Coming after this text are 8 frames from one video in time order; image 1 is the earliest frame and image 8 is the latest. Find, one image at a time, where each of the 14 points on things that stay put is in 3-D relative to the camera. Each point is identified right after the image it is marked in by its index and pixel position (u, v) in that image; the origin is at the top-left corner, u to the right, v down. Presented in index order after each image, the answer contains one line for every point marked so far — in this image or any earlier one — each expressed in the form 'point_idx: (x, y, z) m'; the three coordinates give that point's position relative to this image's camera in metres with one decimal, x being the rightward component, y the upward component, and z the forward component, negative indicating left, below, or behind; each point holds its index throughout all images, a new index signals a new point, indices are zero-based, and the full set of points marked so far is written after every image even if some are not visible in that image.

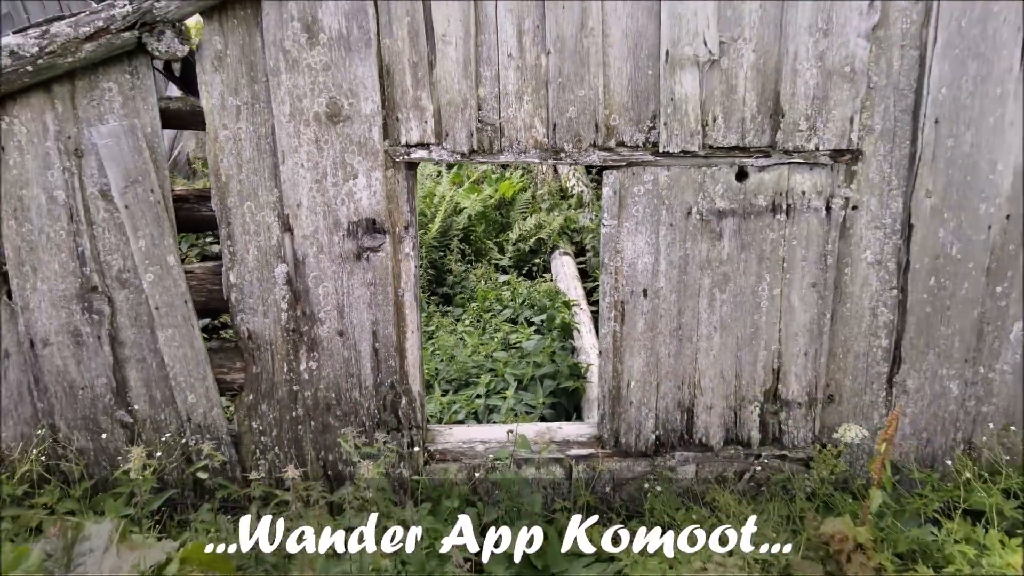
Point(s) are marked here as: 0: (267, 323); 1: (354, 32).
0: (-0.6, -0.1, +2.8) m
1: (-0.3, +0.5, +2.4) m
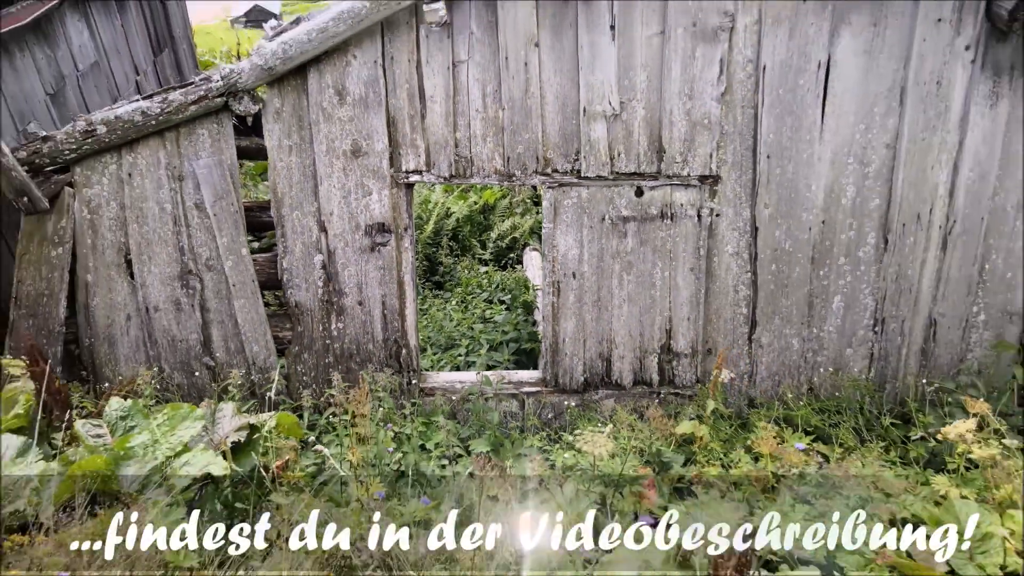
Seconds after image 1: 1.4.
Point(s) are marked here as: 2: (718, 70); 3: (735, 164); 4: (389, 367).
0: (-0.7, 0.0, +4.0) m
1: (-0.4, +0.6, +3.6) m
2: (+0.6, +0.6, +3.5) m
3: (+0.7, +0.4, +3.7) m
4: (-0.4, -0.3, +4.1) m
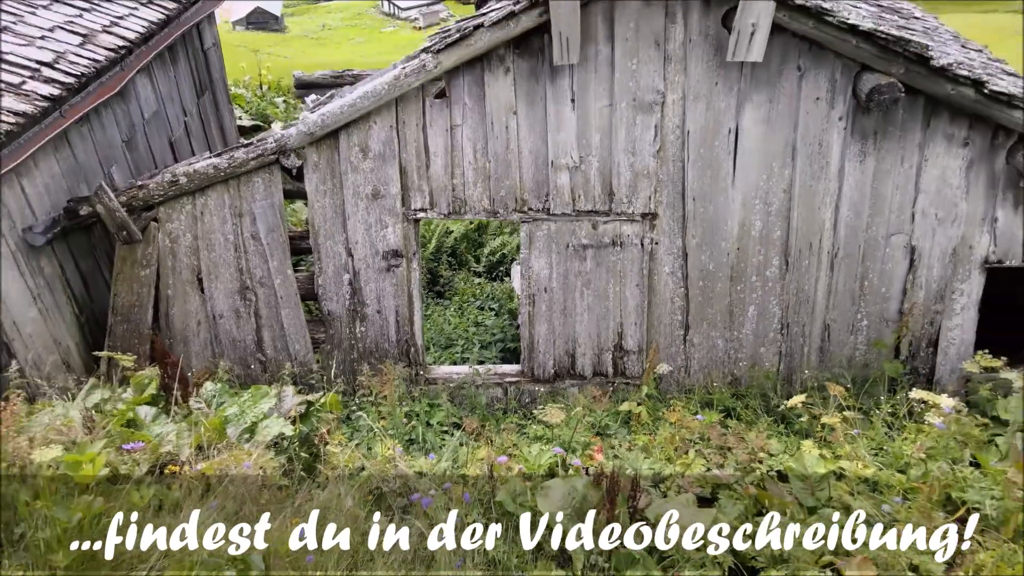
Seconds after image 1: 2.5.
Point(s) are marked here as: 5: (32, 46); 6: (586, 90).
0: (-0.7, -0.1, +5.1) m
1: (-0.5, +0.5, +4.7) m
2: (+0.6, +0.6, +4.6) m
3: (+0.6, +0.3, +4.8) m
4: (-0.5, -0.3, +5.2) m
5: (-2.0, +1.0, +4.8) m
6: (+0.3, +0.7, +4.5) m
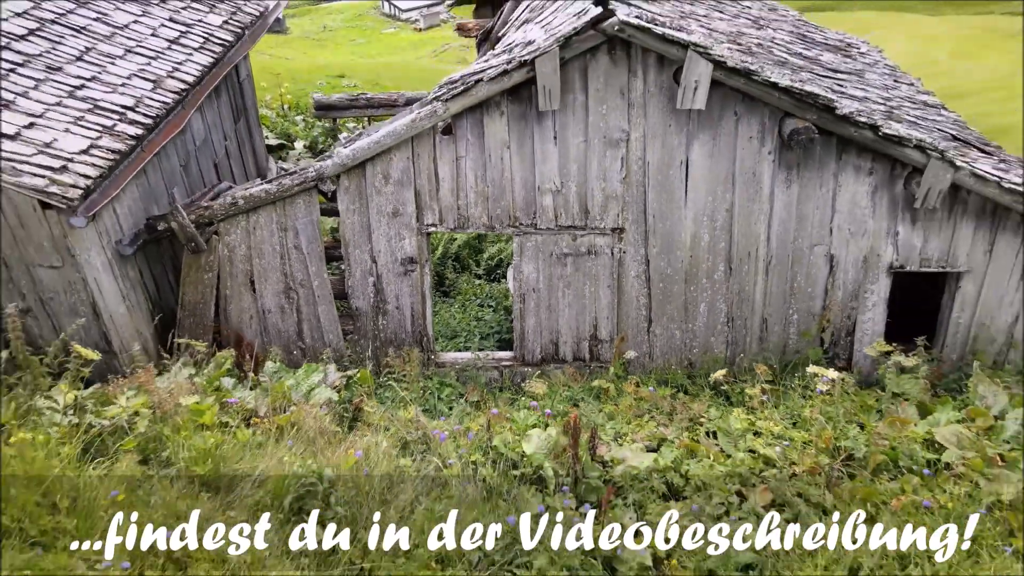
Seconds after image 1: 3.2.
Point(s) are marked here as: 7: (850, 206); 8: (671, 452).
0: (-0.8, -0.1, +6.2) m
1: (-0.5, +0.5, +5.8) m
2: (+0.5, +0.6, +5.7) m
3: (+0.6, +0.3, +5.9) m
4: (-0.5, -0.3, +6.3) m
5: (-2.0, +1.0, +6.0) m
6: (+0.3, +0.7, +5.6) m
7: (+1.6, +0.4, +5.7) m
8: (+0.6, -0.6, +4.4) m
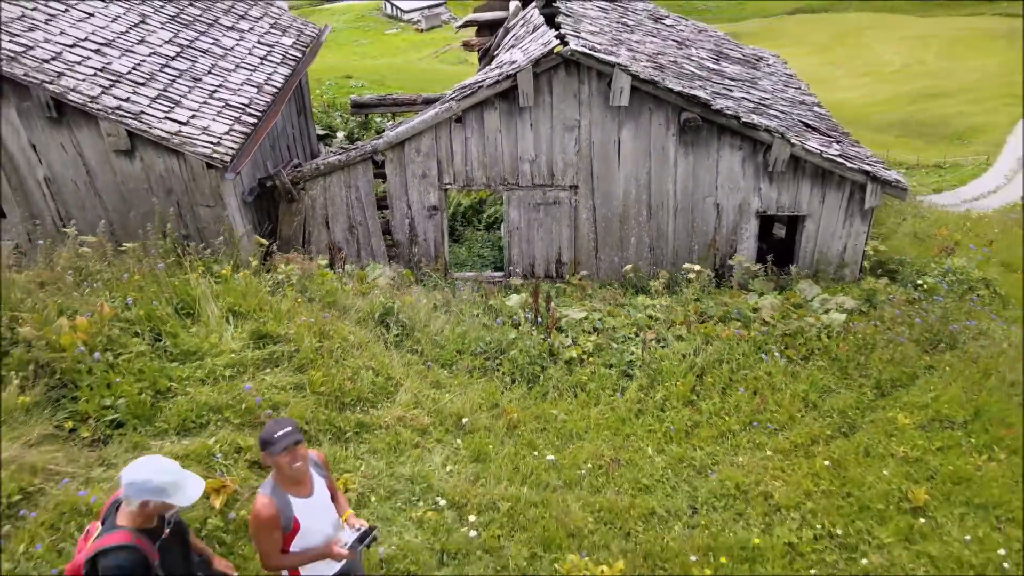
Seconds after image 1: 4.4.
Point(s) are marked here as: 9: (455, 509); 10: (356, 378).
0: (-0.8, +0.4, +9.1) m
1: (-0.6, +1.0, +8.6) m
2: (+0.5, +1.1, +8.5) m
3: (+0.5, +0.8, +8.7) m
4: (-0.6, +0.1, +9.2) m
5: (-2.1, +1.4, +8.8) m
6: (+0.2, +1.2, +8.4) m
7: (+1.6, +0.9, +8.6) m
8: (+0.5, -0.2, +7.3) m
9: (-0.2, -0.9, +4.9) m
10: (-0.7, -0.4, +5.6) m
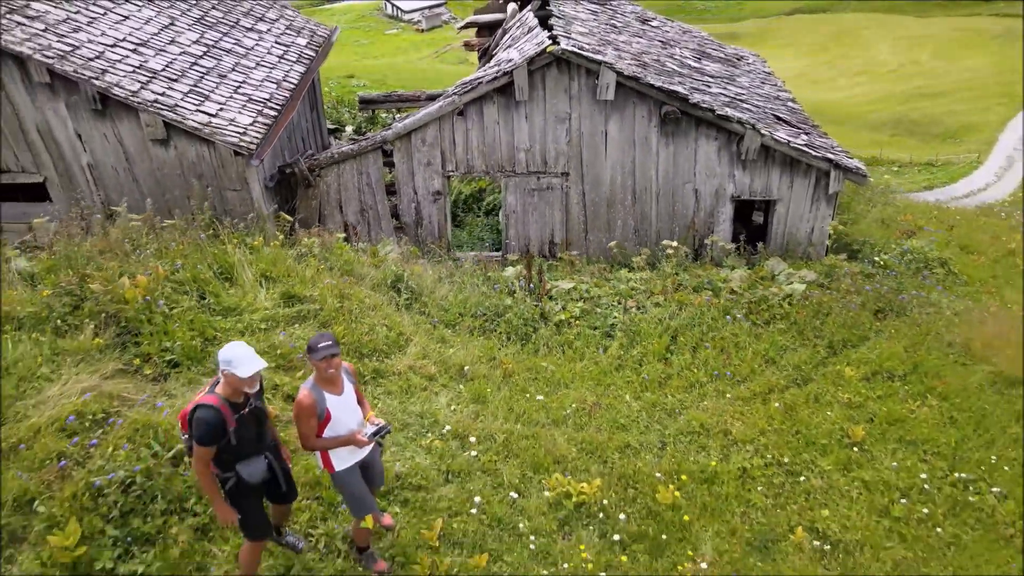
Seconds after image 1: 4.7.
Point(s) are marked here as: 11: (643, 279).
0: (-0.9, +0.6, +9.9) m
1: (-0.6, +1.2, +9.5) m
2: (+0.4, +1.2, +9.4) m
3: (+0.5, +1.0, +9.6) m
4: (-0.6, +0.3, +10.0) m
5: (-2.1, +1.6, +9.7) m
6: (+0.2, +1.4, +9.3) m
7: (+1.5, +1.0, +9.5) m
8: (+0.5, 0.0, +8.2) m
9: (-0.3, -0.7, +5.8) m
10: (-0.8, -0.2, +6.5) m
11: (+0.9, +0.1, +8.3) m
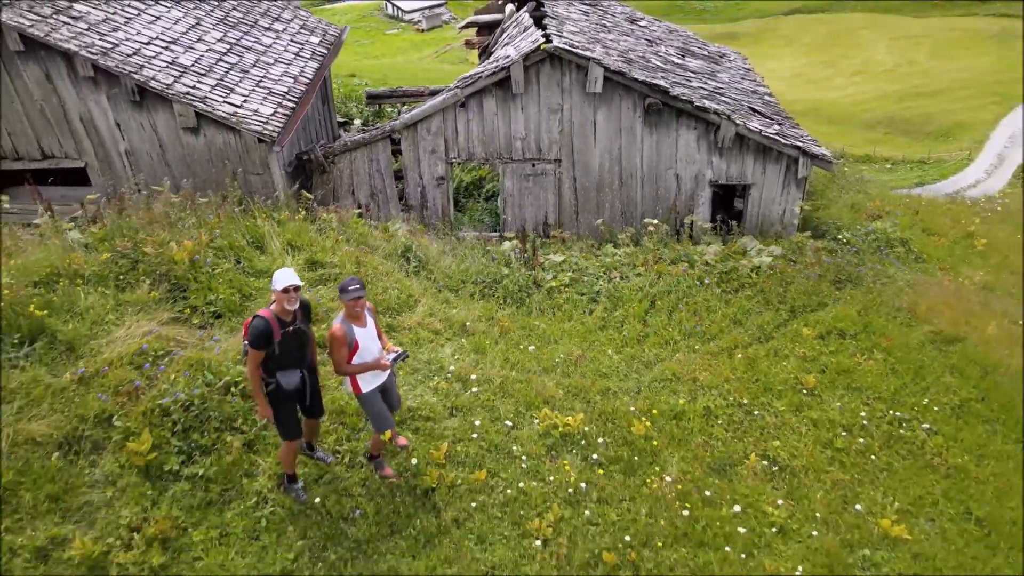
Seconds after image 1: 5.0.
0: (-0.9, +0.8, +10.8) m
1: (-0.6, +1.4, +10.4) m
2: (+0.4, +1.4, +10.3) m
3: (+0.5, +1.2, +10.5) m
4: (-0.6, +0.5, +10.9) m
5: (-2.1, +1.8, +10.6) m
6: (+0.1, +1.6, +10.2) m
7: (+1.5, +1.2, +10.4) m
8: (+0.5, +0.2, +9.1) m
9: (-0.3, -0.5, +6.7) m
10: (-0.8, 0.0, +7.4) m
11: (+0.9, +0.3, +9.2) m
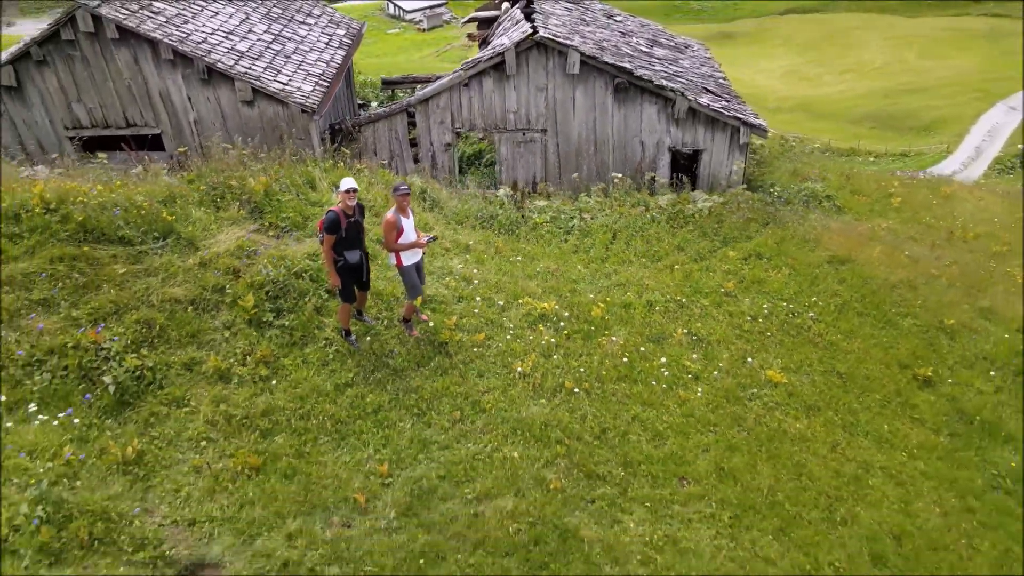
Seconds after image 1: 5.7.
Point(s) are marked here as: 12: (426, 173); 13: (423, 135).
0: (-0.9, +1.4, +13.2) m
1: (-0.7, +2.0, +12.7) m
2: (+0.3, +2.0, +12.6) m
3: (+0.4, +1.8, +12.8) m
4: (-0.7, +1.1, +13.2) m
5: (-2.2, +2.4, +12.9) m
6: (+0.1, +2.2, +12.5) m
7: (+1.5, +1.8, +12.7) m
8: (+0.4, +0.8, +11.4) m
9: (-0.4, 0.0, +9.0) m
10: (-0.9, +0.5, +9.7) m
11: (+0.8, +0.8, +11.5) m
12: (-1.0, +1.2, +13.2) m
13: (-1.0, +1.6, +13.0) m
